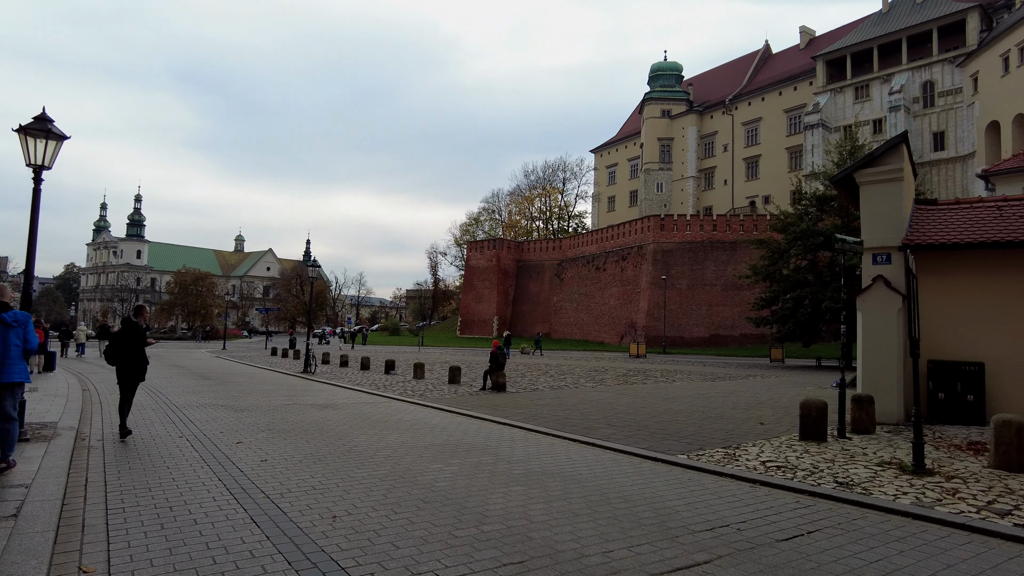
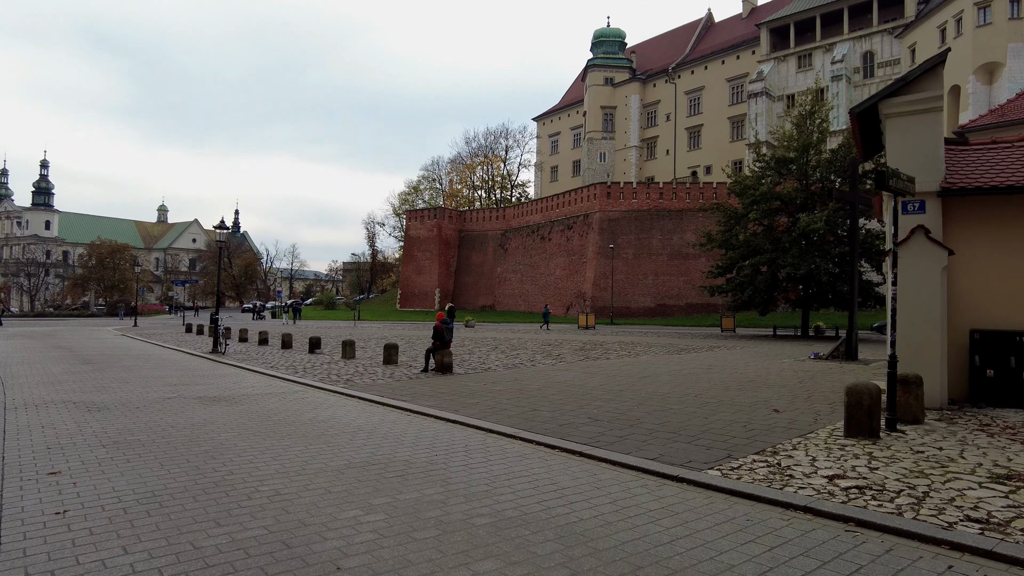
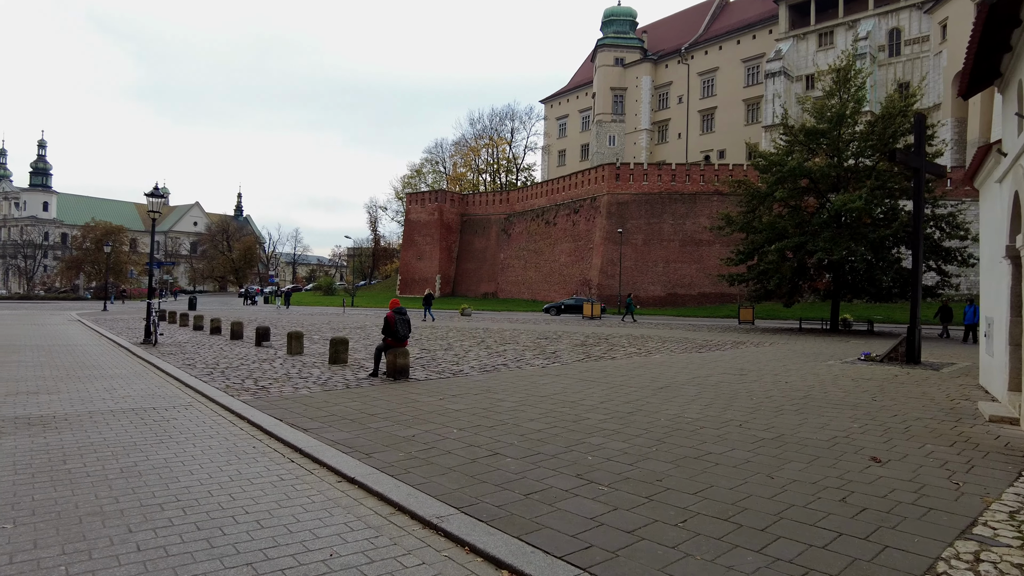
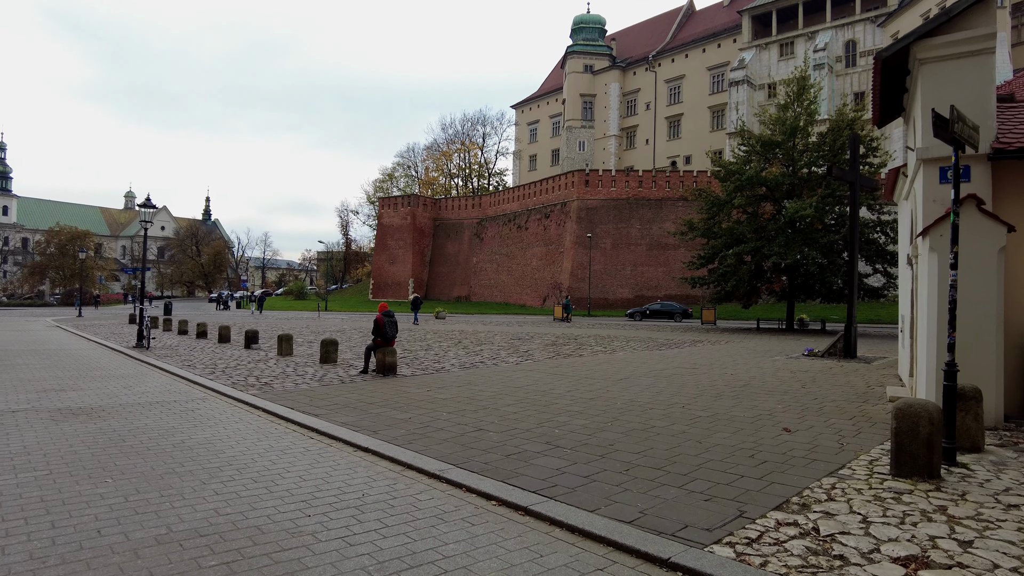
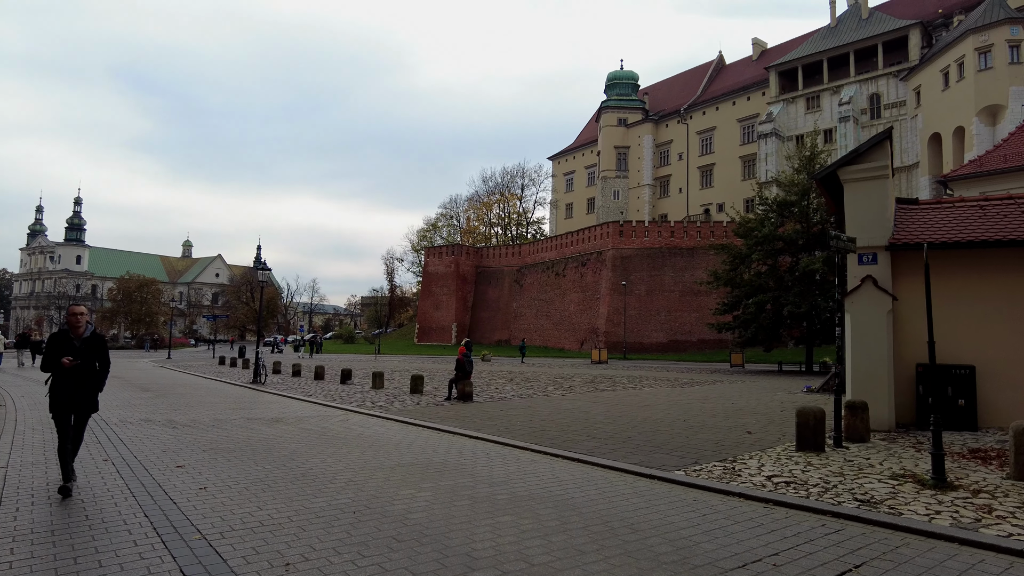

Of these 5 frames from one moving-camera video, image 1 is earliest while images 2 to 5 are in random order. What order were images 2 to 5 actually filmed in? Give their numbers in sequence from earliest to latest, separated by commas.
5, 2, 4, 3
